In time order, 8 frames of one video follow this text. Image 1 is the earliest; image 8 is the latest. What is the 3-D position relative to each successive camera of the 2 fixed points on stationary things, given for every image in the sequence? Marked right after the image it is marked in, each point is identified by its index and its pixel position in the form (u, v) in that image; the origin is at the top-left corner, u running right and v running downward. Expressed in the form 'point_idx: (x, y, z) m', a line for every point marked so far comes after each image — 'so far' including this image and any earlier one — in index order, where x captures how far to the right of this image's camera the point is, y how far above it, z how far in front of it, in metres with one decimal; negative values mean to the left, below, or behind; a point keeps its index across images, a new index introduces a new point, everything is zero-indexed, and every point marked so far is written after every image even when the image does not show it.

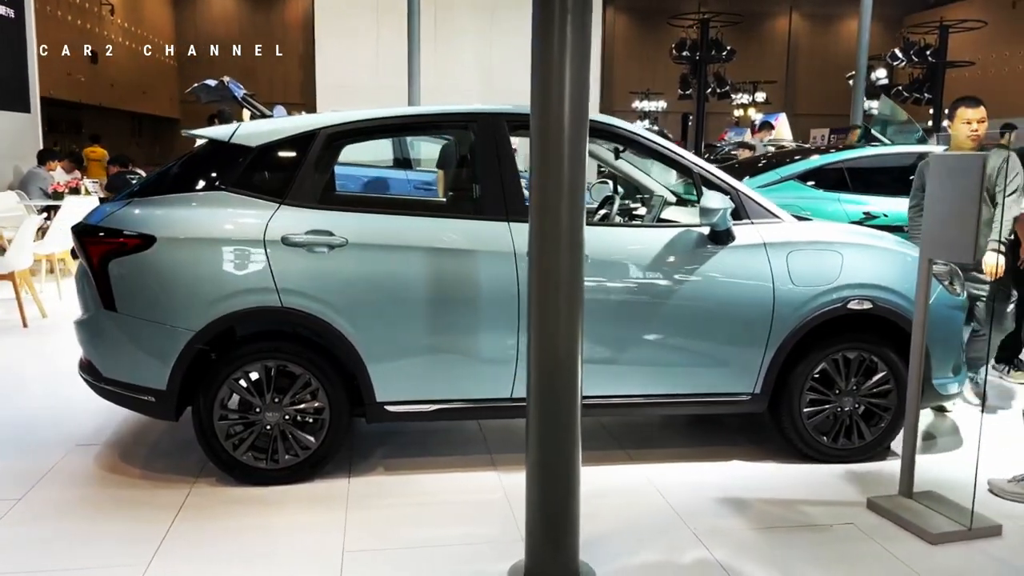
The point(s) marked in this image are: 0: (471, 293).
0: (-0.1, 0.0, +3.4) m
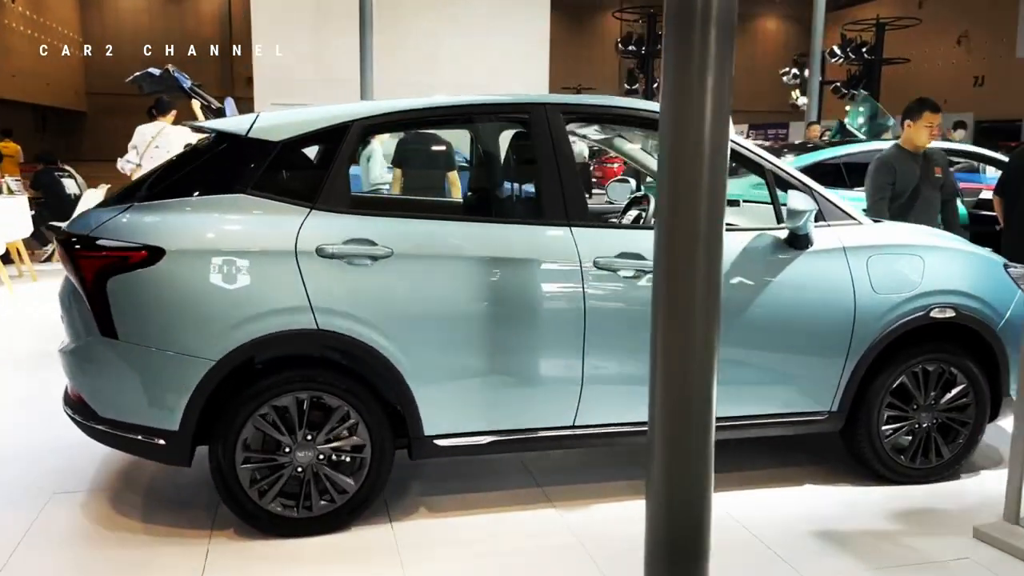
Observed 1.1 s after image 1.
0: (+0.1, -0.1, +3.0) m
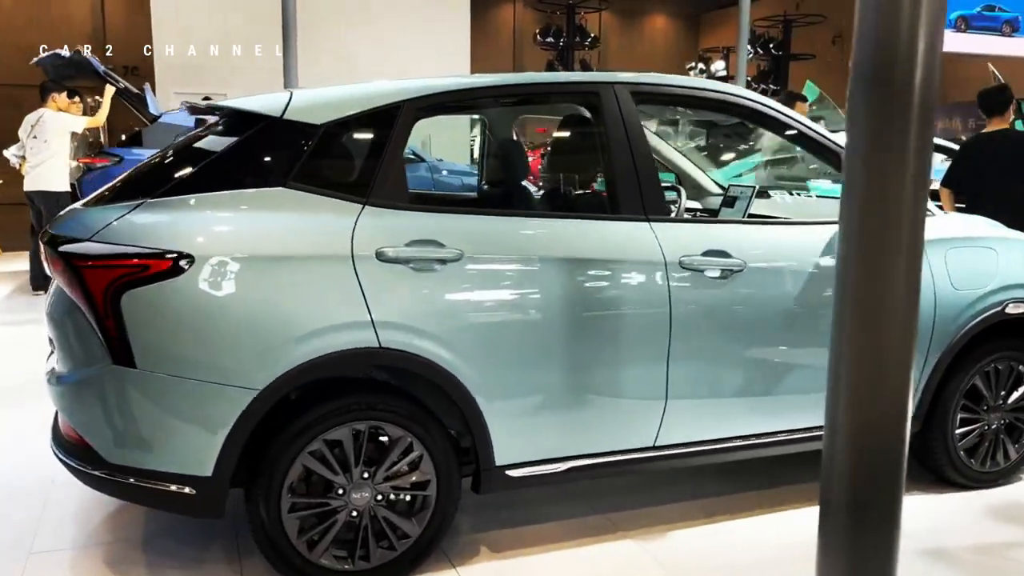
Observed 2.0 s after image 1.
0: (+0.3, -0.1, +2.6) m
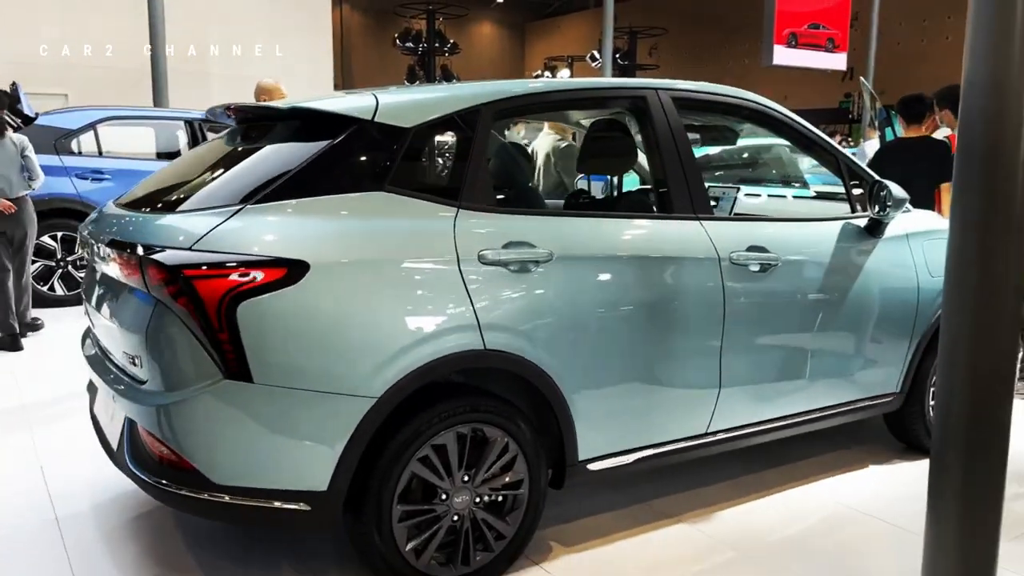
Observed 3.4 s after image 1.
0: (+0.5, -0.1, +2.8) m
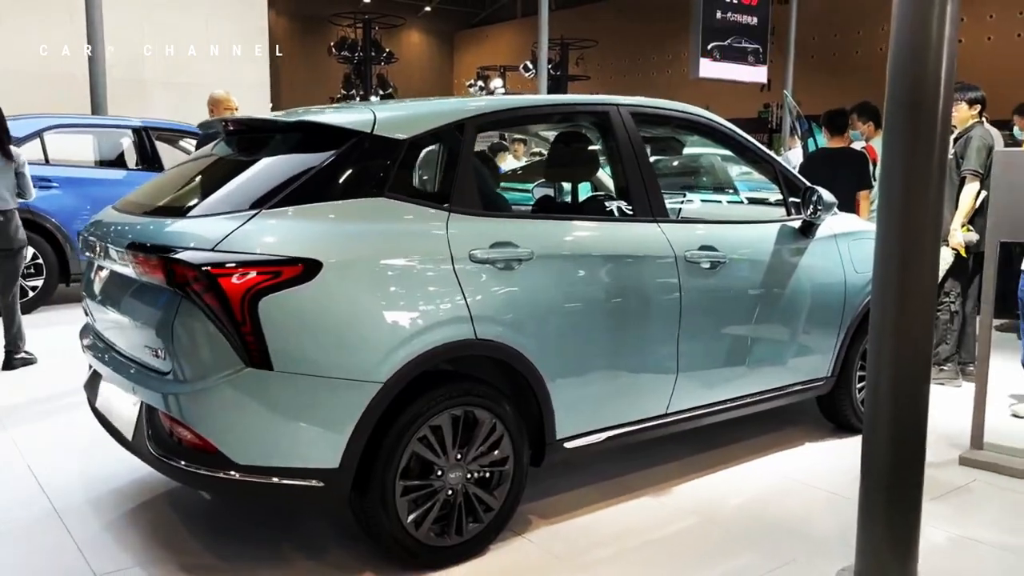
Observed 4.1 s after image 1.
0: (+0.5, -0.1, +3.1) m
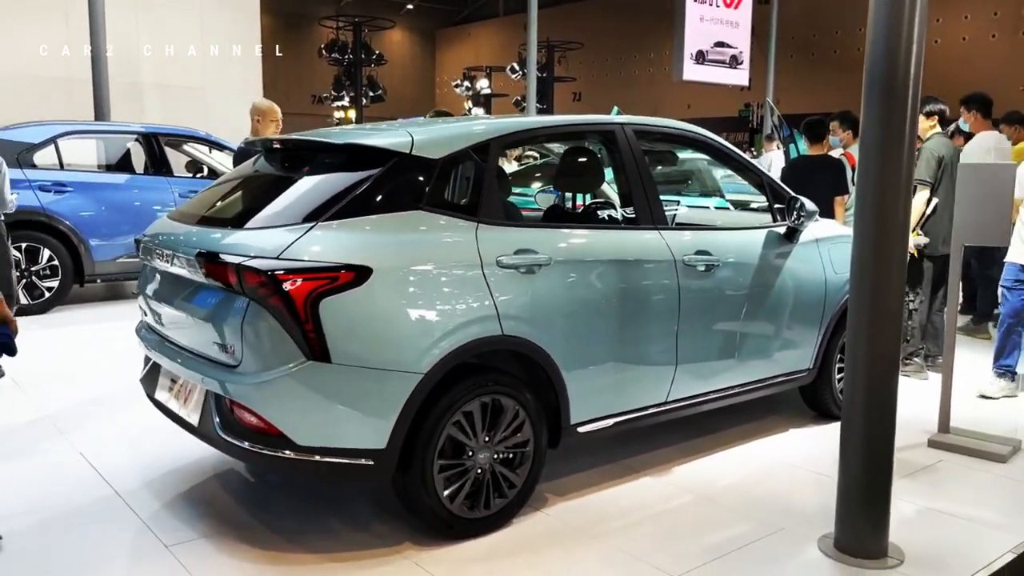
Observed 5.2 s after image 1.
0: (+0.5, -0.1, +3.4) m
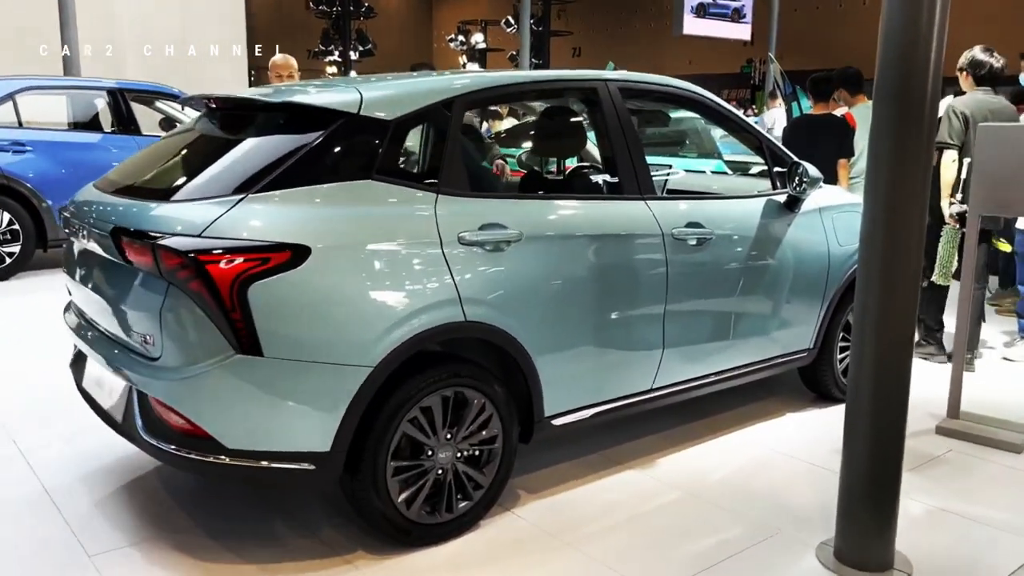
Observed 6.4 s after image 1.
0: (+0.4, 0.0, +3.1) m
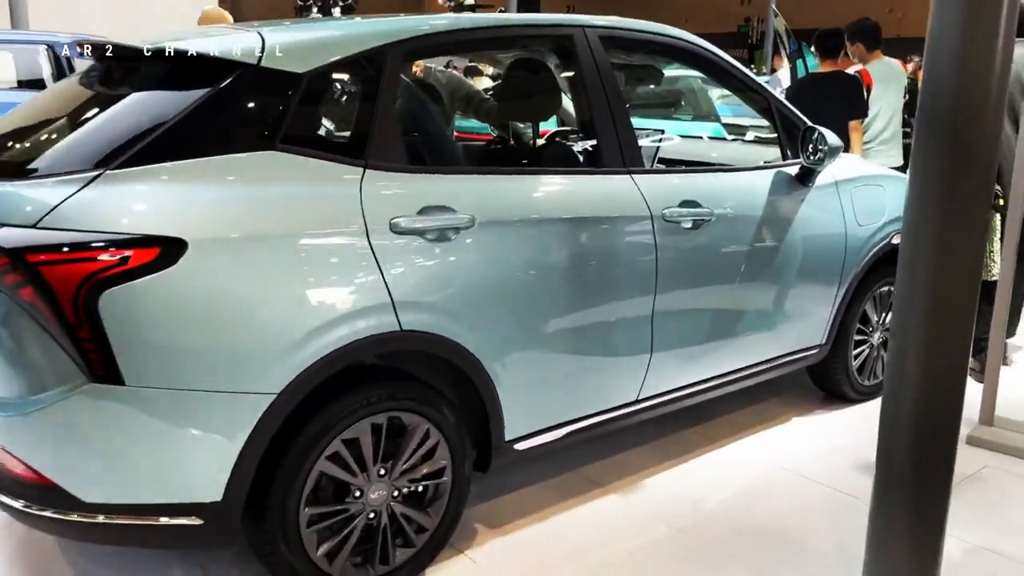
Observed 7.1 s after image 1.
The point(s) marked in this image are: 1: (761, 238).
0: (+0.3, 0.0, +2.6) m
1: (+0.9, +0.2, +3.0) m
